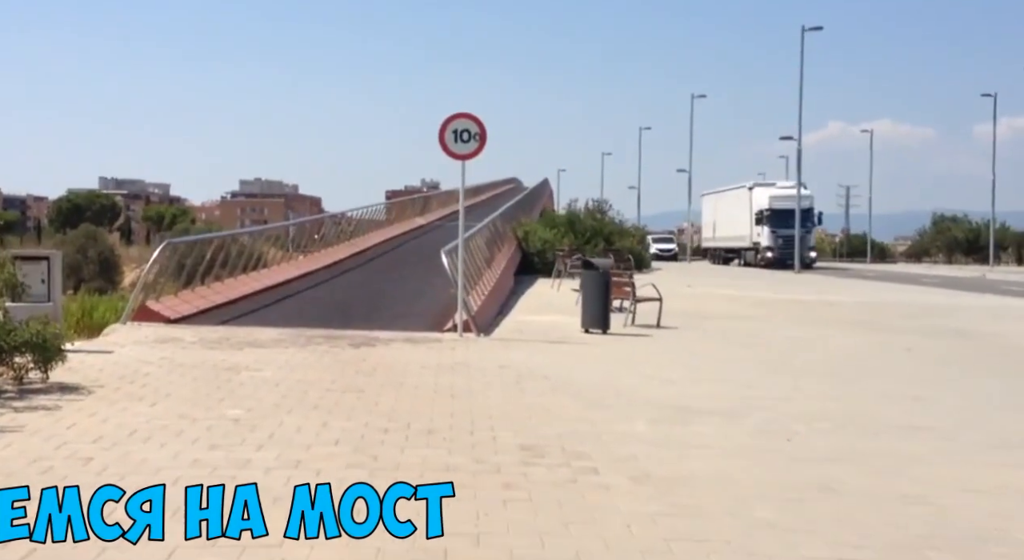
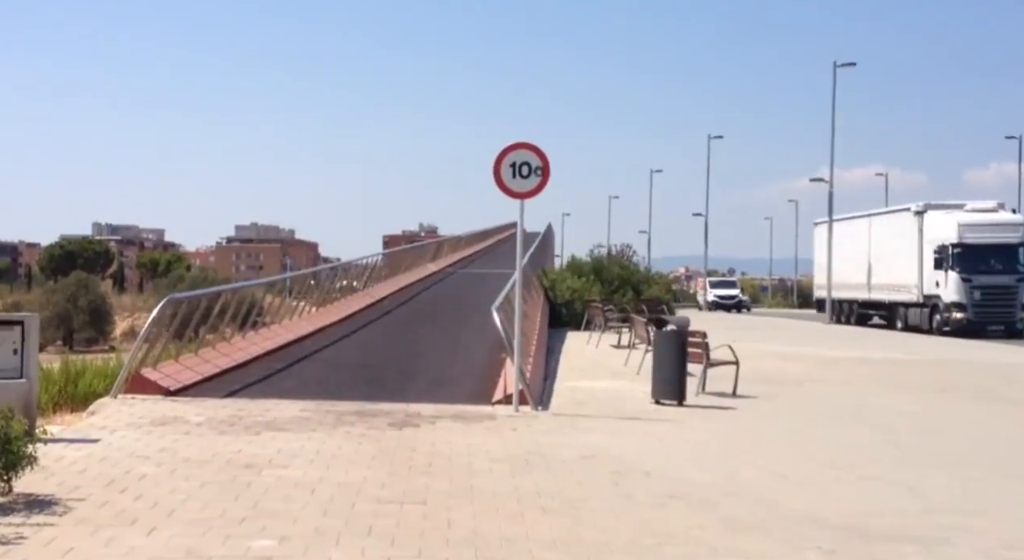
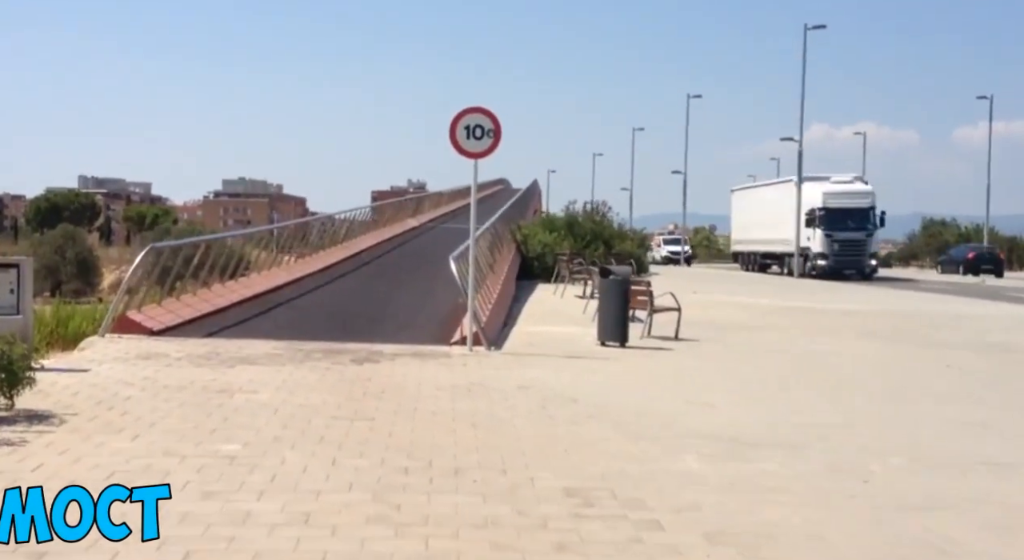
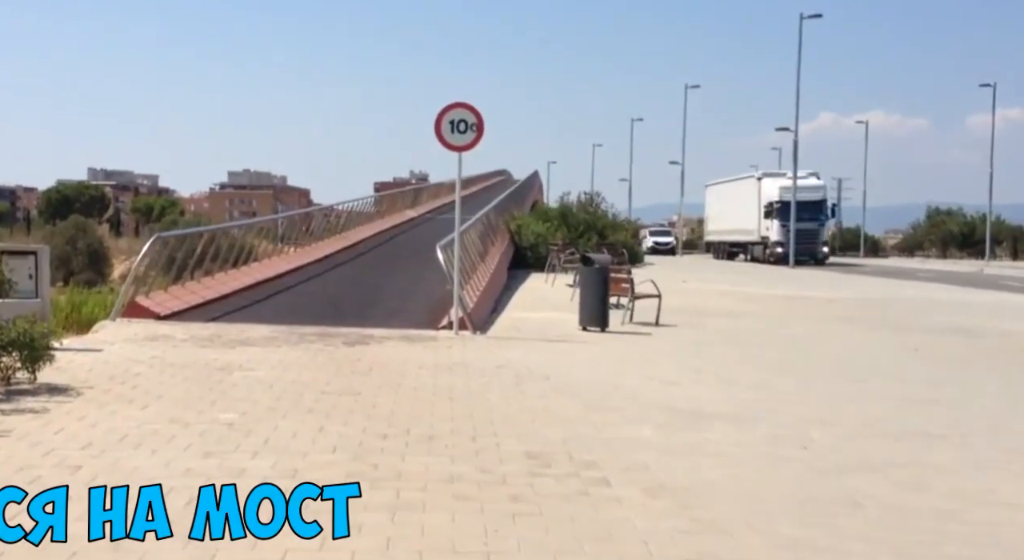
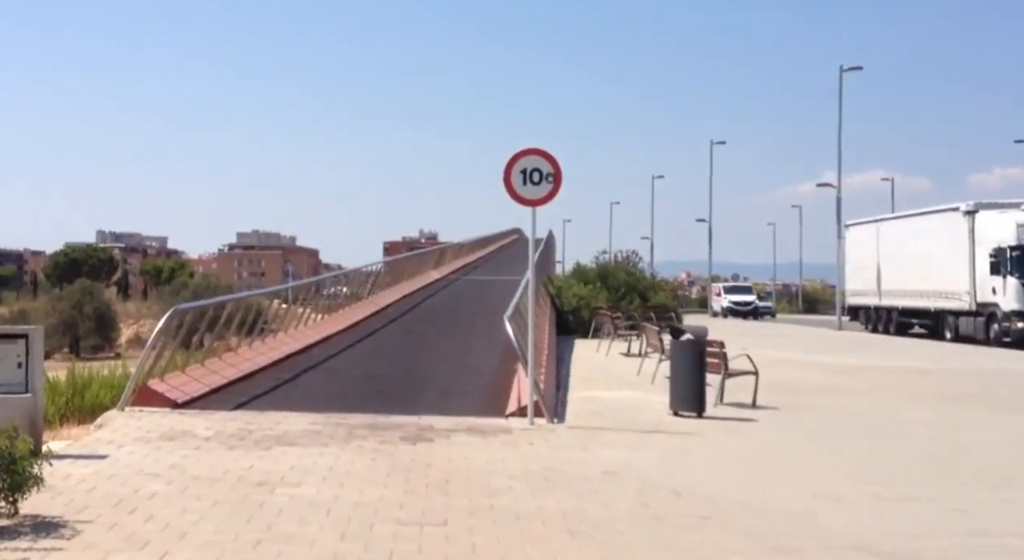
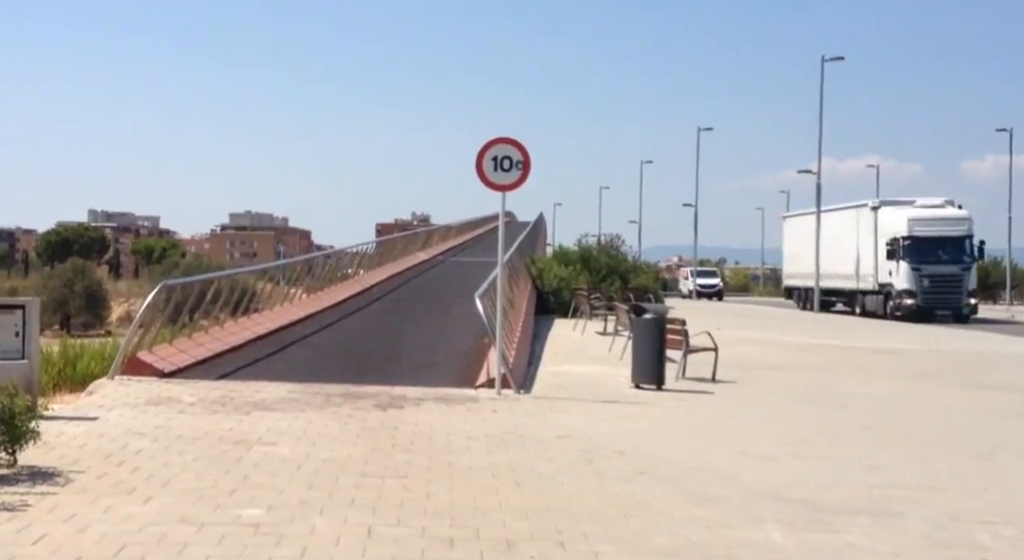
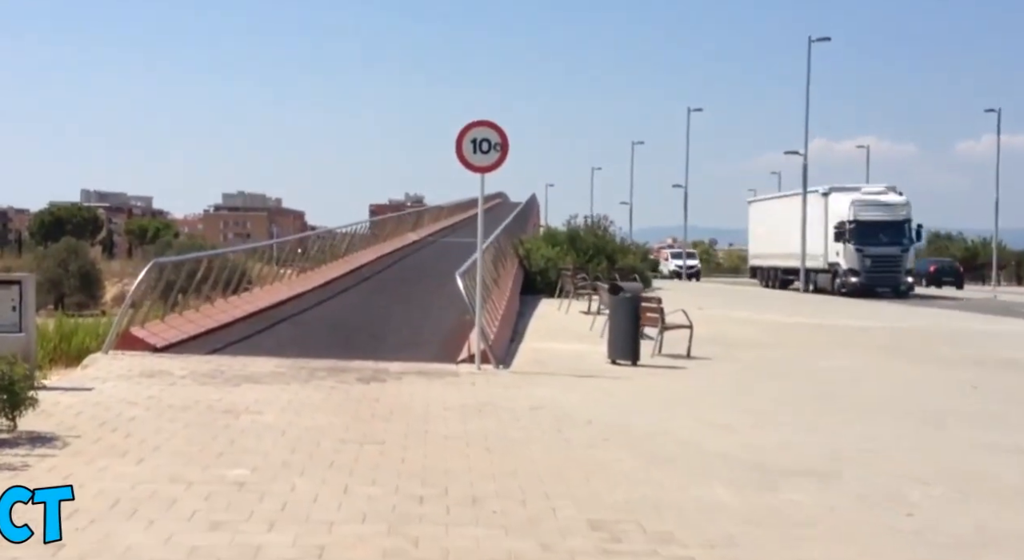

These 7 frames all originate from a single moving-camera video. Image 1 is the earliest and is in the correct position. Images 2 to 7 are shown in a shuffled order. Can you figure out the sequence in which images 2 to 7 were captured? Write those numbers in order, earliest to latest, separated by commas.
4, 3, 7, 6, 2, 5
